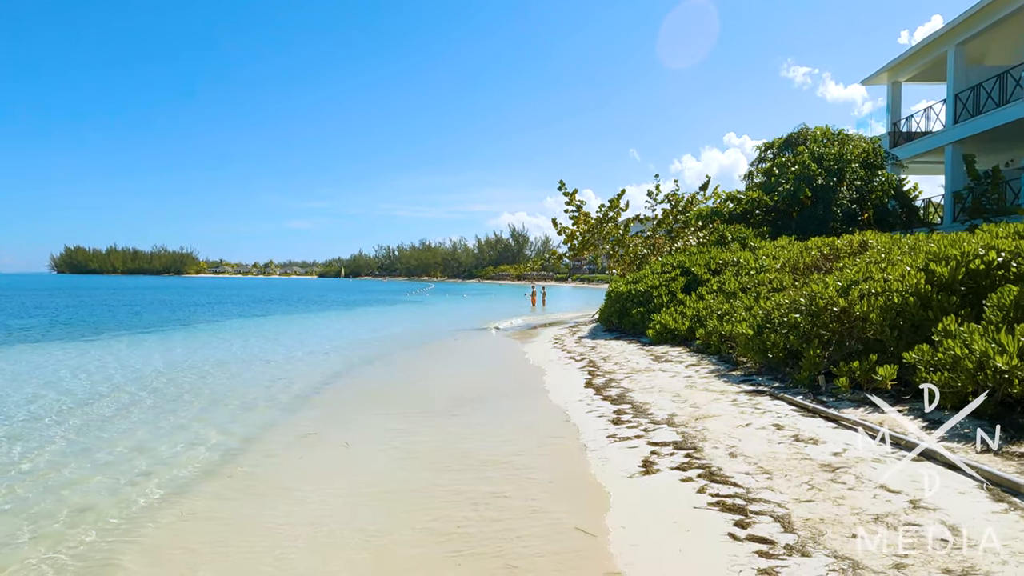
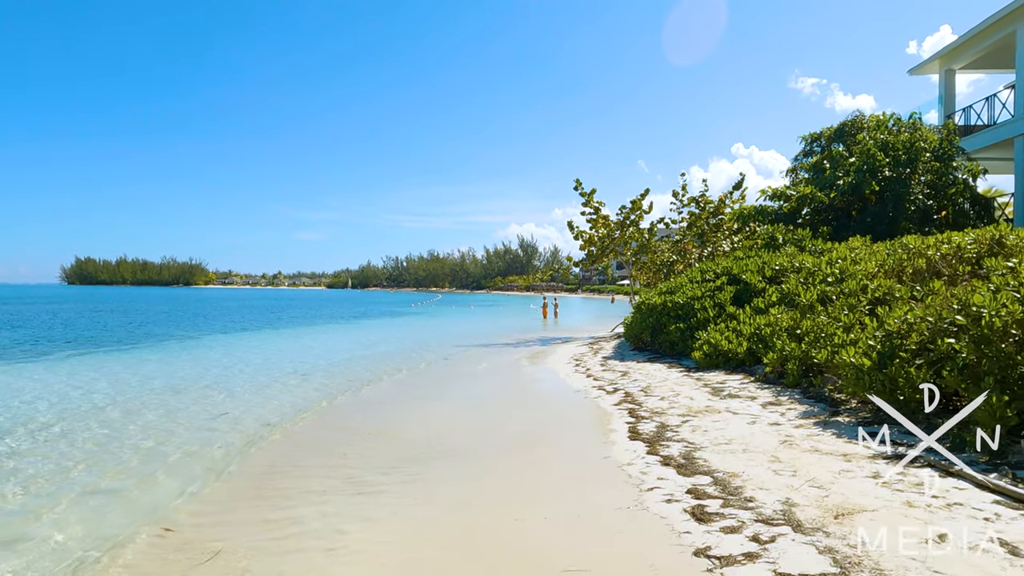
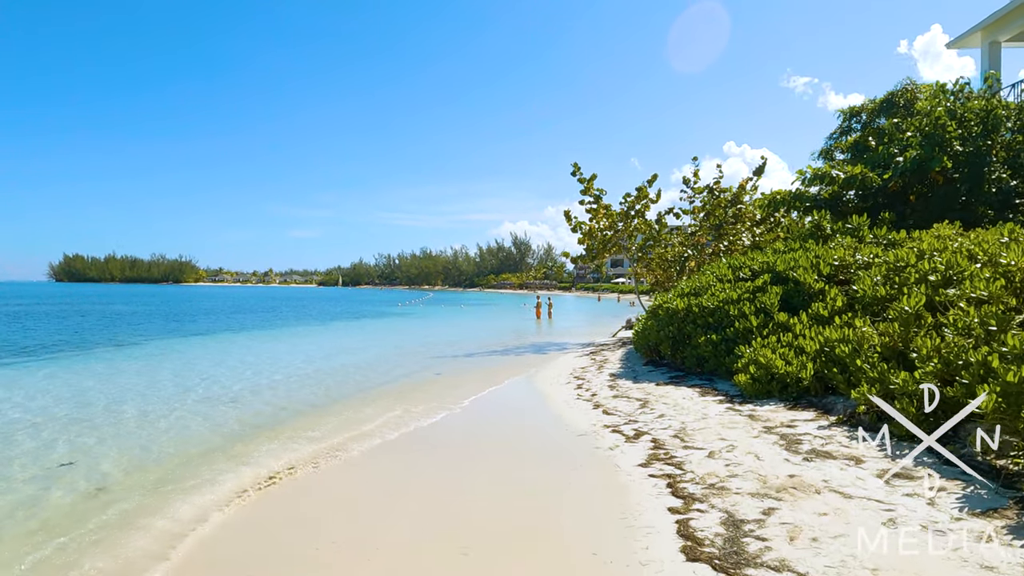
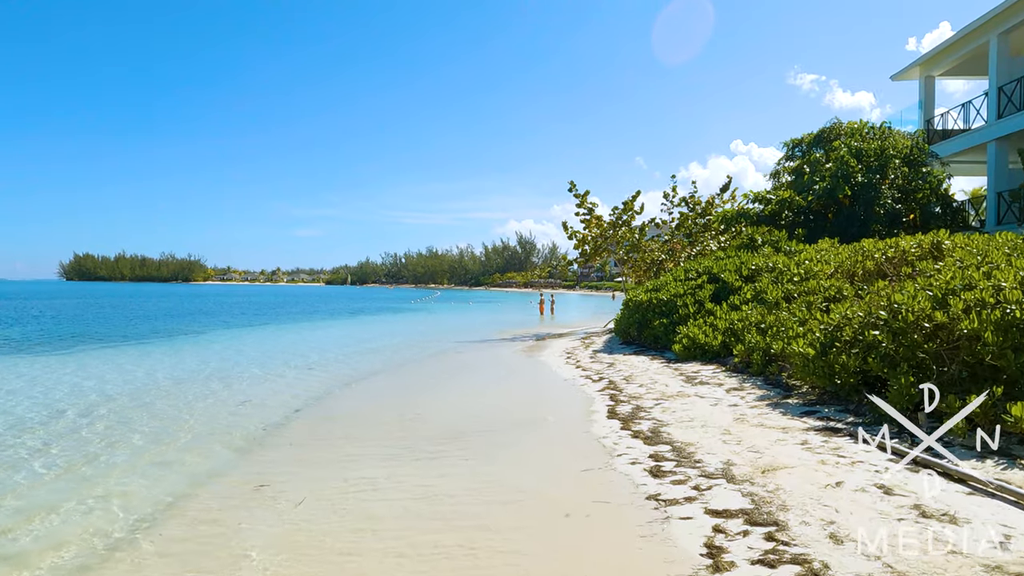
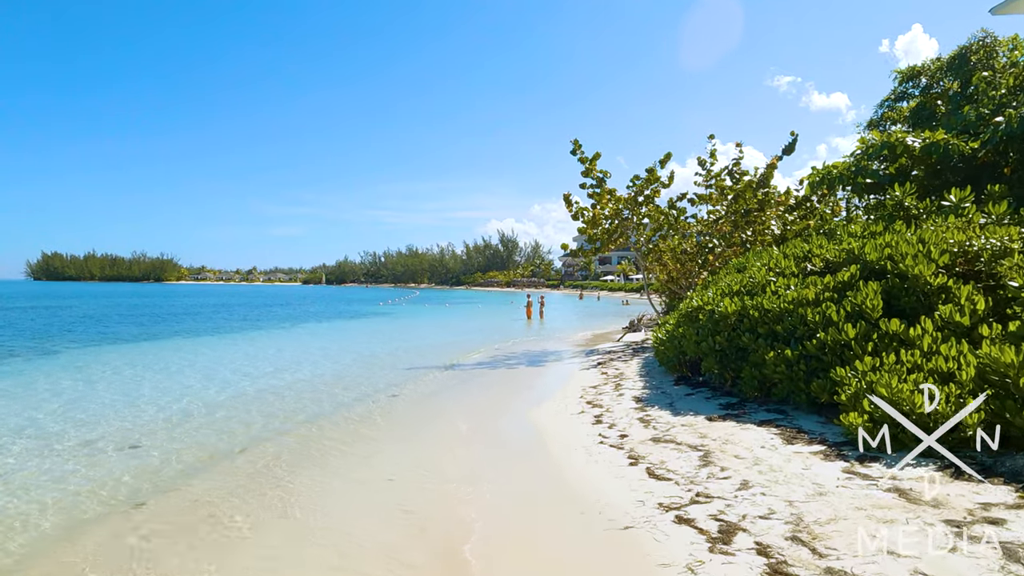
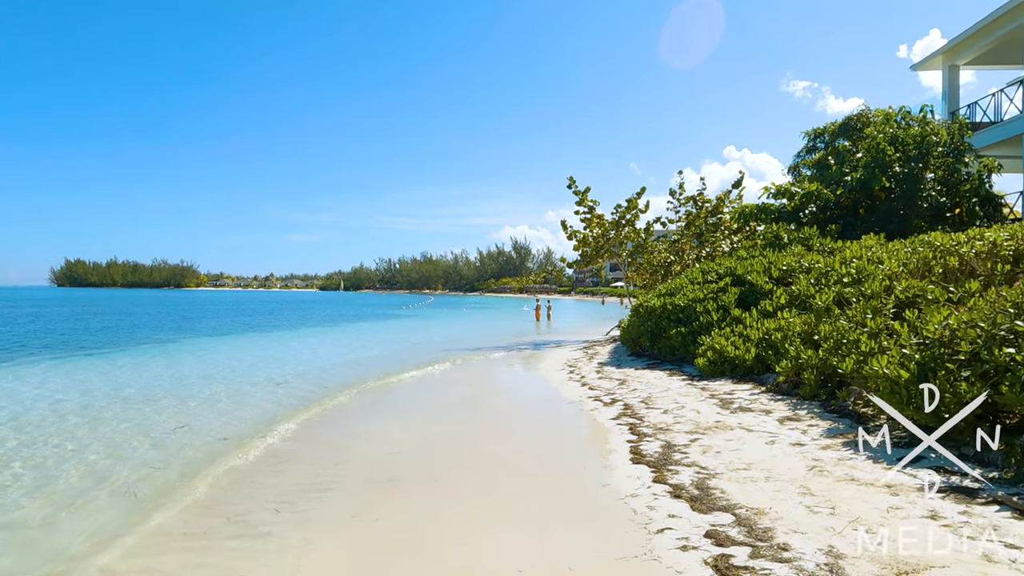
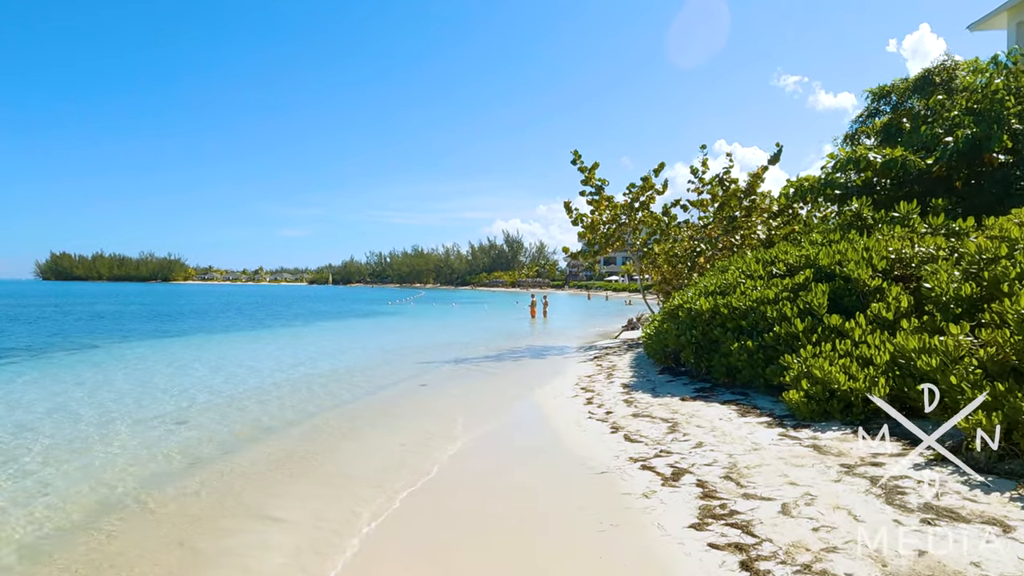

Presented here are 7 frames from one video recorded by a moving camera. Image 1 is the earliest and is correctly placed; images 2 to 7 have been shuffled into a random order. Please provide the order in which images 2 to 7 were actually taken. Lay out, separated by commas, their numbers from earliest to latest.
4, 2, 6, 3, 7, 5
